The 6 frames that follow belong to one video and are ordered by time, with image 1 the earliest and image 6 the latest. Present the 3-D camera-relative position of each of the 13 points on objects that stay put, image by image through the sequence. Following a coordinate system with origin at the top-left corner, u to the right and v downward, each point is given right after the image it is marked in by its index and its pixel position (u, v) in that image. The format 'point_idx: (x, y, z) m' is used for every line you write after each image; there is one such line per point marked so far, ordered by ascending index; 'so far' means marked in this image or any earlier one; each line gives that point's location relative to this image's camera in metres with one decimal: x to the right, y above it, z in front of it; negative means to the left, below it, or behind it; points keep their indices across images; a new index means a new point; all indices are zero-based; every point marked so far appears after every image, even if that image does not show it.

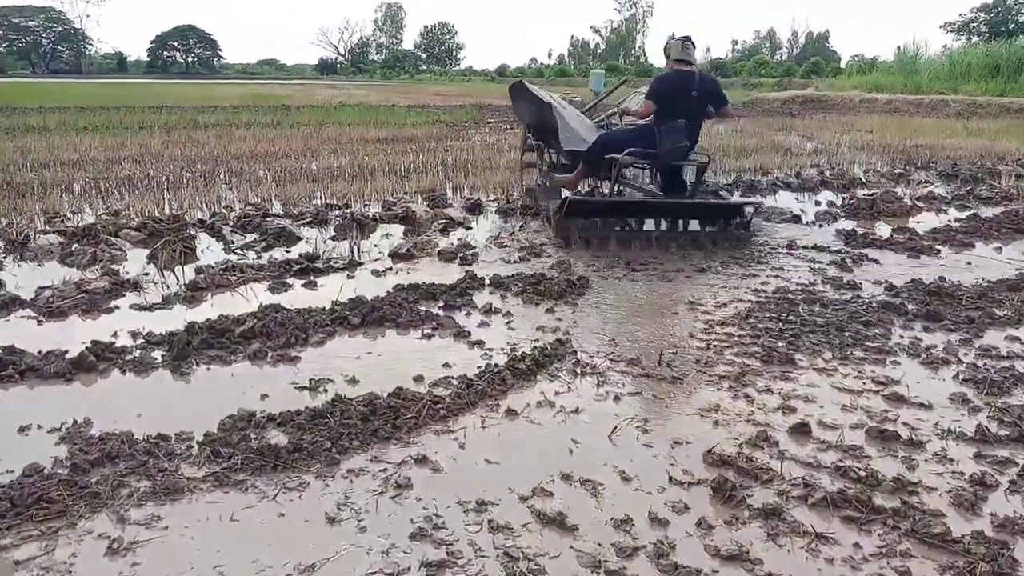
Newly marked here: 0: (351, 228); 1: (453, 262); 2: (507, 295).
0: (-1.7, +0.6, +9.0) m
1: (-0.5, +0.2, +7.7) m
2: (0.0, -0.1, +6.4) m
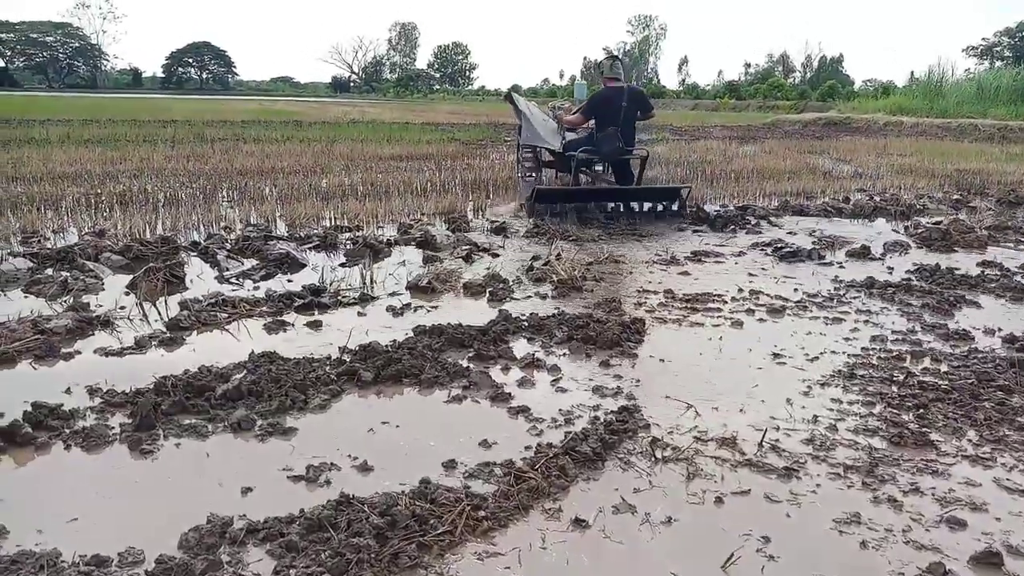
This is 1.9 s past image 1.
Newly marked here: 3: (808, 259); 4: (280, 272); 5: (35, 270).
0: (-1.4, +0.3, +8.0) m
1: (-0.2, -0.1, +6.6) m
2: (+0.2, -0.3, +5.3) m
3: (+2.9, +0.3, +8.3) m
4: (-2.0, +0.1, +7.2) m
5: (-4.0, +0.1, +7.1) m
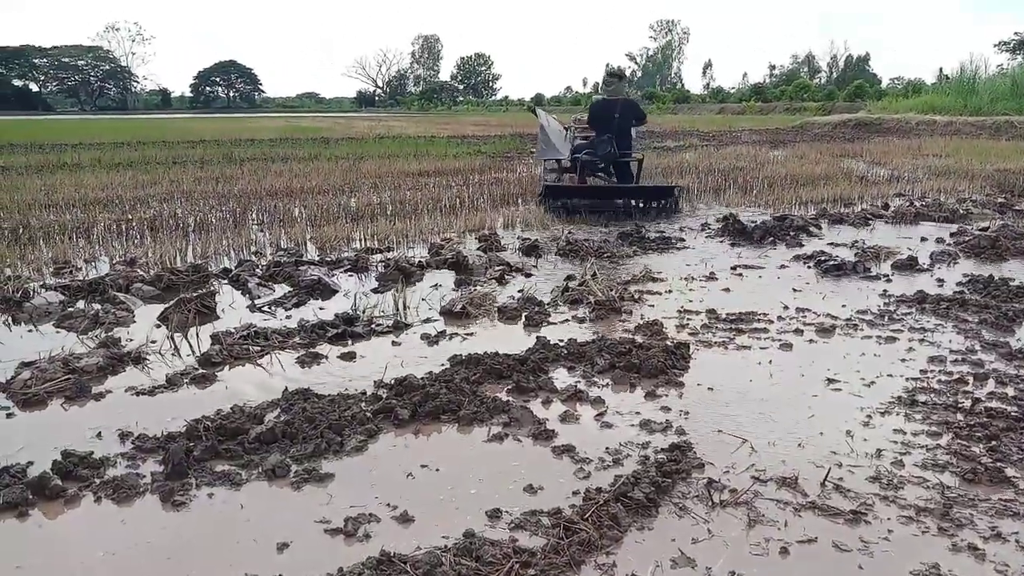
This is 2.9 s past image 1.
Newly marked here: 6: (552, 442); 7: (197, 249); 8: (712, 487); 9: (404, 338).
0: (-1.1, +0.1, +7.8) m
1: (0.0, -0.3, +6.4) m
2: (+0.5, -0.5, +5.1) m
3: (+3.2, +0.1, +8.0) m
4: (-1.7, -0.1, +7.1) m
5: (-3.7, -0.1, +7.0) m
6: (+0.2, -0.7, +4.1) m
7: (-3.5, +0.4, +9.4) m
8: (+0.9, -0.8, +3.6) m
9: (-0.8, -0.4, +5.9) m
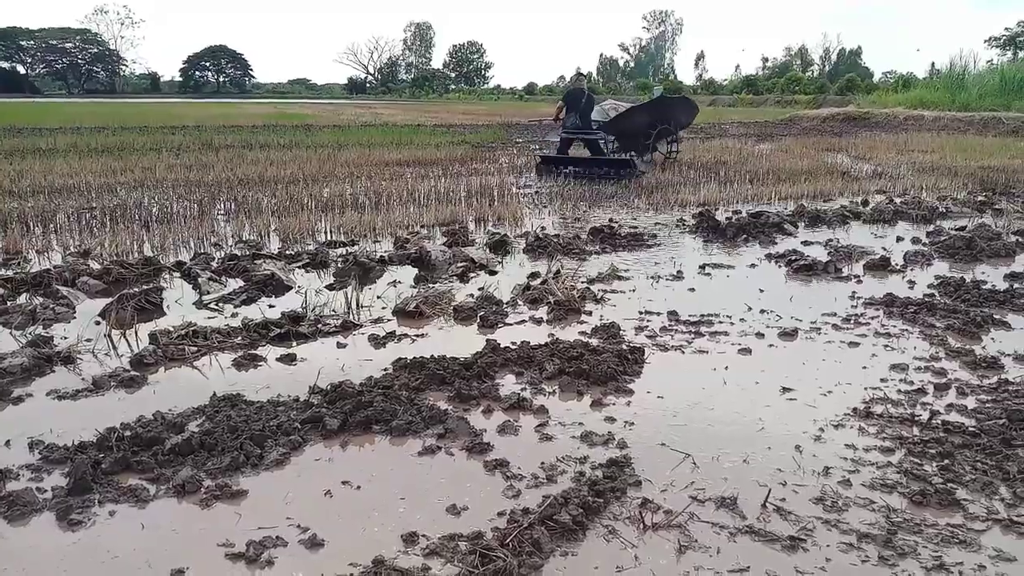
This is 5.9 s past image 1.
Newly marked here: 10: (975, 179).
0: (-1.4, +0.1, +7.6) m
1: (-0.3, -0.3, +6.2) m
2: (+0.2, -0.5, +4.9) m
3: (+2.9, +0.1, +7.8) m
4: (-2.0, -0.1, +6.9) m
5: (-4.1, -0.1, +6.7) m
6: (-0.1, -0.8, +3.9) m
7: (-3.9, +0.5, +9.1) m
8: (+0.5, -0.9, +3.4) m
9: (-1.1, -0.3, +5.7) m
10: (+8.4, +1.9, +15.2) m
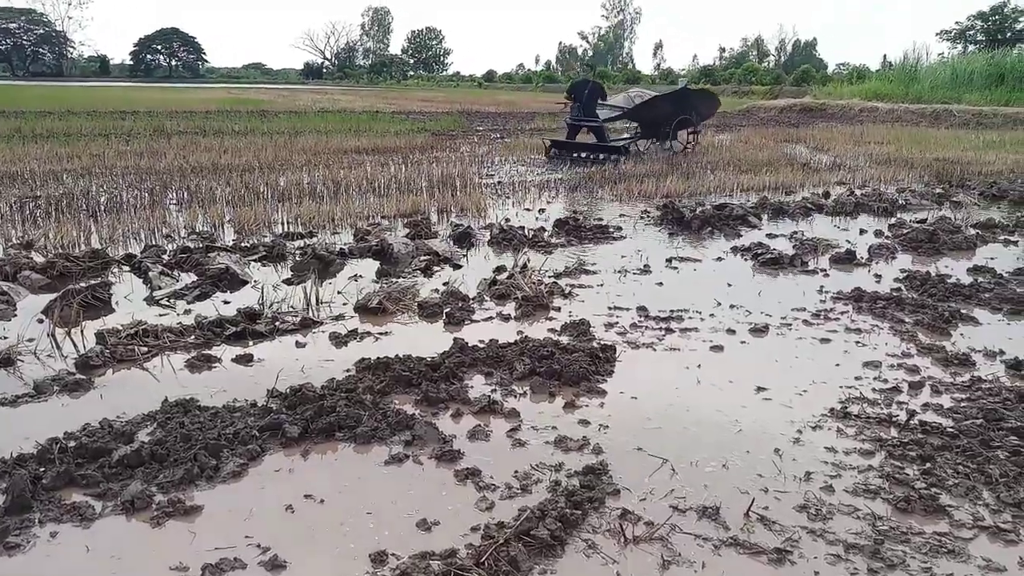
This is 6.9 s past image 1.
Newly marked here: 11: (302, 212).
0: (-1.8, +0.2, +7.3) m
1: (-0.5, -0.2, +6.0) m
2: (0.0, -0.5, +4.8) m
3: (+2.6, +0.2, +7.8) m
4: (-2.3, 0.0, +6.6) m
5: (-4.3, 0.0, +6.4) m
6: (-0.2, -0.8, +3.7) m
7: (-4.2, +0.6, +8.7) m
8: (+0.4, -0.9, +3.2) m
9: (-1.3, -0.3, +5.4) m
10: (+7.7, +2.1, +15.3) m
11: (-2.5, +0.9, +9.8) m
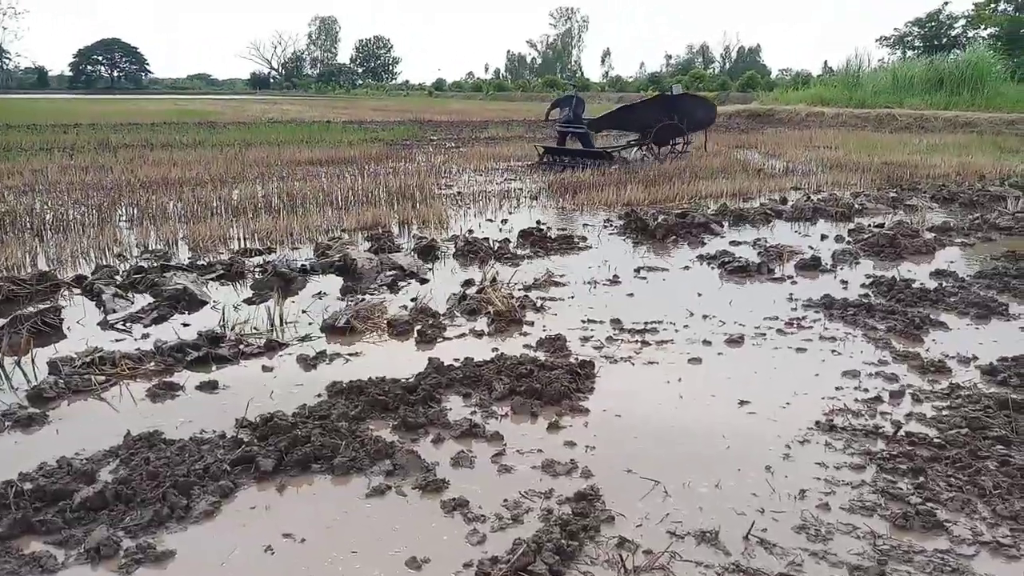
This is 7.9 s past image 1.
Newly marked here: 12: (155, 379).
0: (-2.0, 0.0, +7.1) m
1: (-0.7, -0.3, +5.8) m
2: (-0.1, -0.6, +4.6) m
3: (+2.3, +0.1, +7.8) m
4: (-2.5, -0.2, +6.3) m
5: (-4.5, -0.2, +6.0) m
6: (-0.3, -0.9, +3.6) m
7: (-4.6, +0.4, +8.4) m
8: (+0.4, -1.0, +3.1) m
9: (-1.4, -0.5, +5.2) m
10: (+6.9, +2.1, +15.6) m
11: (-2.9, +0.7, +9.6) m
12: (-2.1, -0.5, +4.9) m
